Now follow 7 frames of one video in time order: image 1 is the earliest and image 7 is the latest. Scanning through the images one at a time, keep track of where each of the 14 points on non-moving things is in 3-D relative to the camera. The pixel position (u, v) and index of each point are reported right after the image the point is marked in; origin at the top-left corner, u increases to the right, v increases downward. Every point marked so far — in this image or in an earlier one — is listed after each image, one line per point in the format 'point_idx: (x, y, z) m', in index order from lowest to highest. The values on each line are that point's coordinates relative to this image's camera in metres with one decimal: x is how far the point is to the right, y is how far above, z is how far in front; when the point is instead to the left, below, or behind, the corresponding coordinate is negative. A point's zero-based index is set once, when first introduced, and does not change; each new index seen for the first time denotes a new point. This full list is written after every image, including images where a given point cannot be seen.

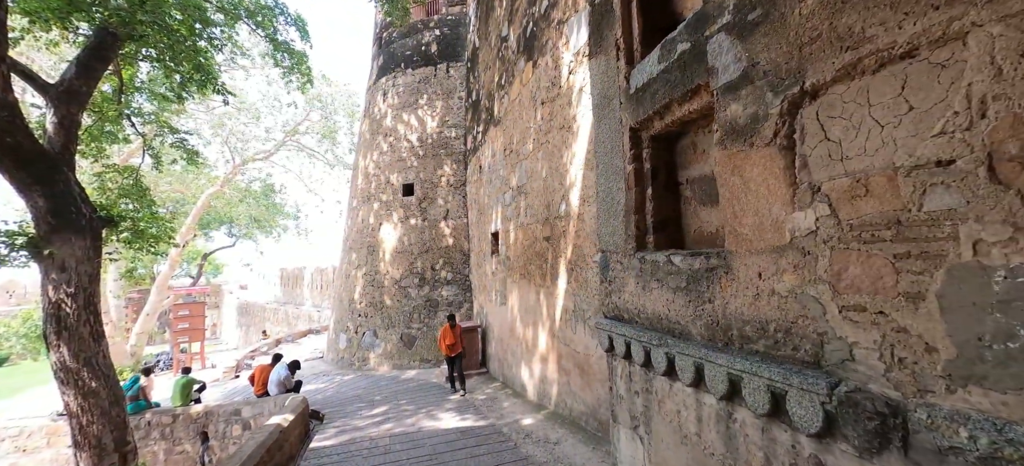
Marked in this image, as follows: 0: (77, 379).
0: (-4.0, -1.3, +4.4) m
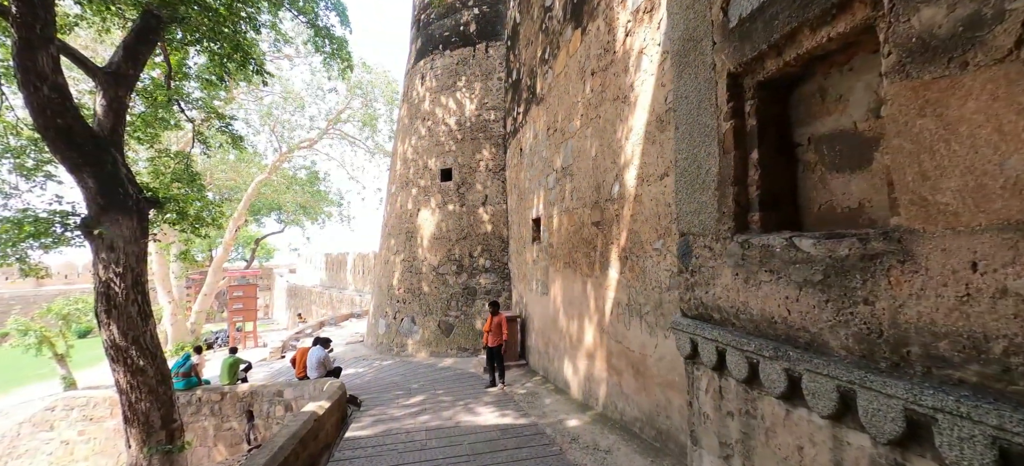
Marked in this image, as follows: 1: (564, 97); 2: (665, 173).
0: (-3.6, -1.2, +4.3) m
1: (+0.5, +1.4, +4.7) m
2: (+0.9, +0.4, +2.7) m
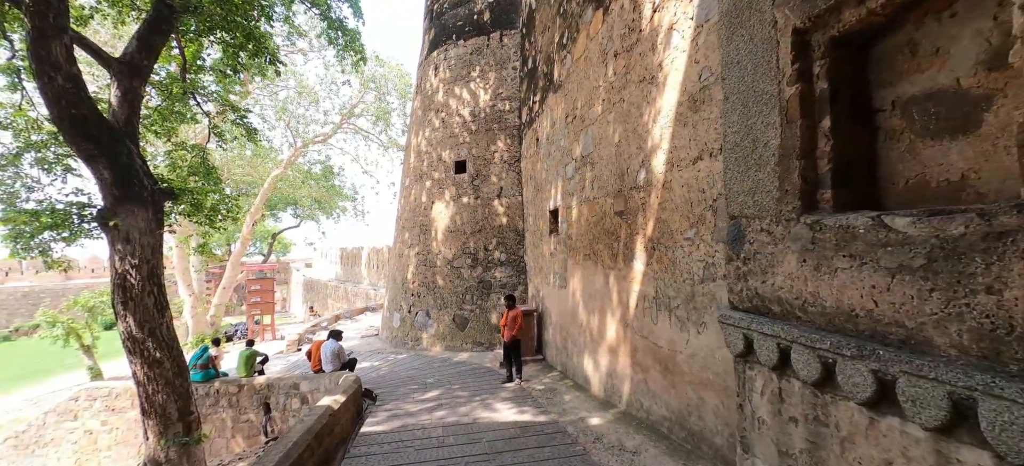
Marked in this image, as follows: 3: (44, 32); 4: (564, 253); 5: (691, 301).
0: (-3.4, -1.1, +4.3) m
1: (+0.7, +1.5, +4.5) m
2: (+1.0, +0.4, +2.5) m
3: (-4.1, +1.7, +4.0) m
4: (+0.6, -0.2, +5.2) m
5: (+1.0, -0.4, +2.6) m
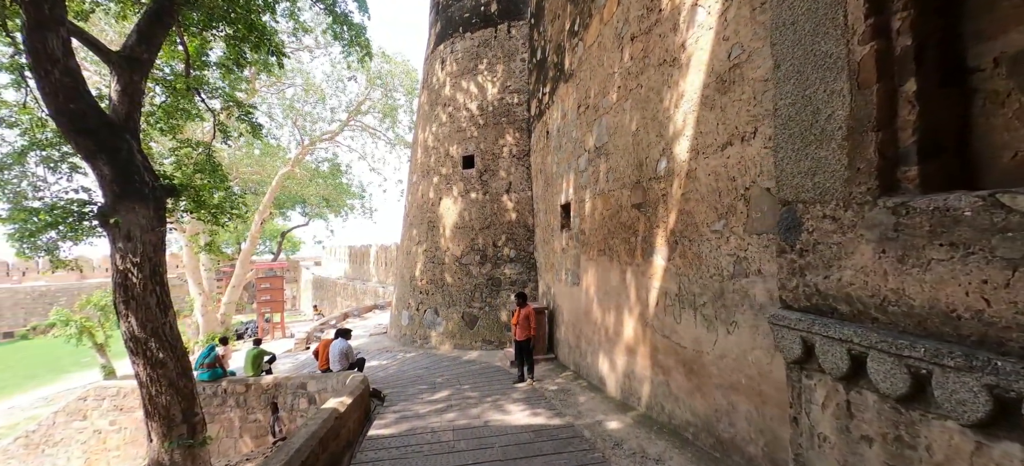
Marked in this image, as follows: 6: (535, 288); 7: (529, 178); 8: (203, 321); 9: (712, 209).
0: (-3.3, -1.1, +4.2) m
1: (+0.8, +1.5, +4.3) m
2: (+1.1, +0.5, +2.3) m
3: (-4.0, +1.8, +3.9) m
4: (+0.7, -0.2, +5.0) m
5: (+1.1, -0.3, +2.4) m
6: (+0.4, -0.9, +7.5) m
7: (+0.3, +0.9, +7.8) m
8: (-10.5, -3.0, +15.7) m
9: (+1.1, +0.1, +2.5) m
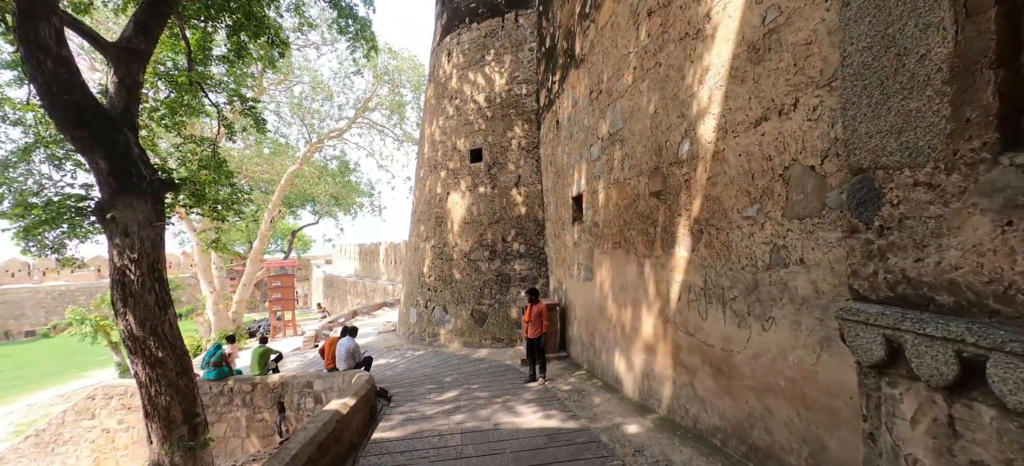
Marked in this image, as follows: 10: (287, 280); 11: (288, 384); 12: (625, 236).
0: (-3.2, -1.0, +4.0) m
1: (+0.9, +1.6, +4.1) m
2: (+1.1, +0.5, +2.1) m
3: (-3.9, +1.8, +3.7) m
4: (+0.8, -0.1, +4.8) m
5: (+1.1, -0.3, +2.2) m
6: (+0.5, -0.8, +7.3) m
7: (+0.4, +1.0, +7.5) m
8: (-10.1, -2.9, +15.7) m
9: (+1.1, +0.2, +2.2) m
10: (-8.4, -1.7, +17.1) m
11: (-2.9, -2.0, +6.1) m
12: (+0.9, 0.0, +3.8) m
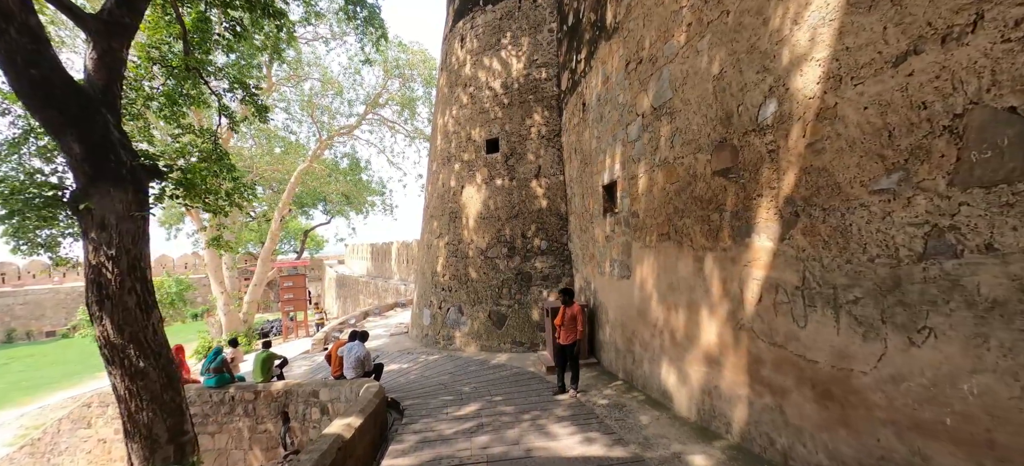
0: (-3.0, -1.0, +3.5) m
1: (+1.1, +1.7, +3.5) m
2: (+1.3, +0.6, +1.5) m
3: (-3.7, +1.8, +3.3) m
4: (+1.0, 0.0, +4.2) m
5: (+1.3, -0.2, +1.6) m
6: (+0.8, -0.7, +6.7) m
7: (+0.7, +1.1, +7.0) m
8: (-9.6, -2.9, +15.3) m
9: (+1.3, +0.3, +1.7) m
10: (-7.8, -1.7, +16.7) m
11: (-2.7, -1.9, +5.6) m
12: (+1.1, +0.1, +3.2) m
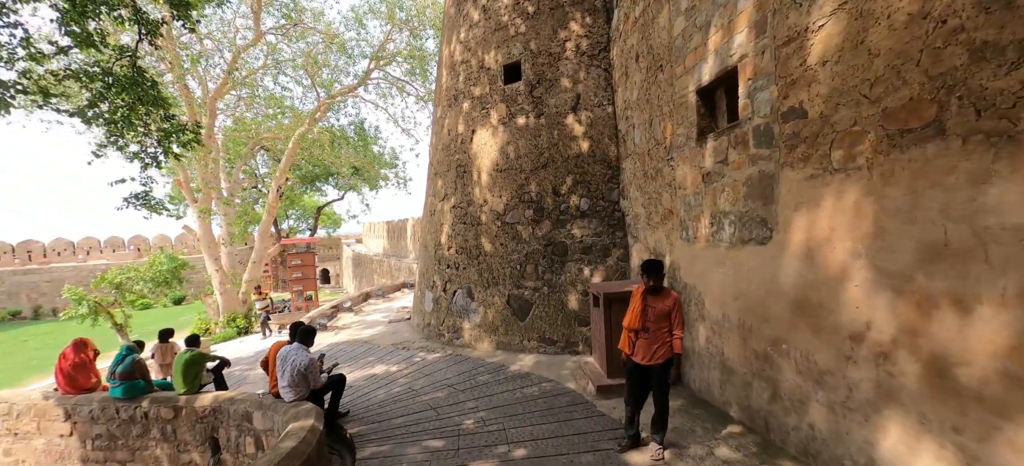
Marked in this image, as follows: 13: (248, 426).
0: (-2.8, -0.6, +1.8) m
1: (+1.2, +2.0, +1.4) m
2: (+1.3, +0.9, -0.5) m
3: (-3.6, +2.2, +1.5) m
4: (+1.2, +0.3, +2.2) m
5: (+1.4, +0.1, -0.3) m
6: (+1.1, -0.3, +4.8) m
7: (+1.0, +1.6, +5.0) m
8: (-8.9, -2.1, +14.0) m
9: (+1.4, +0.5, -0.3) m
10: (-7.1, -0.8, +15.2) m
11: (-2.4, -1.5, +3.8) m
12: (+1.3, +0.4, +1.2) m
13: (-2.1, -1.5, +3.6) m
